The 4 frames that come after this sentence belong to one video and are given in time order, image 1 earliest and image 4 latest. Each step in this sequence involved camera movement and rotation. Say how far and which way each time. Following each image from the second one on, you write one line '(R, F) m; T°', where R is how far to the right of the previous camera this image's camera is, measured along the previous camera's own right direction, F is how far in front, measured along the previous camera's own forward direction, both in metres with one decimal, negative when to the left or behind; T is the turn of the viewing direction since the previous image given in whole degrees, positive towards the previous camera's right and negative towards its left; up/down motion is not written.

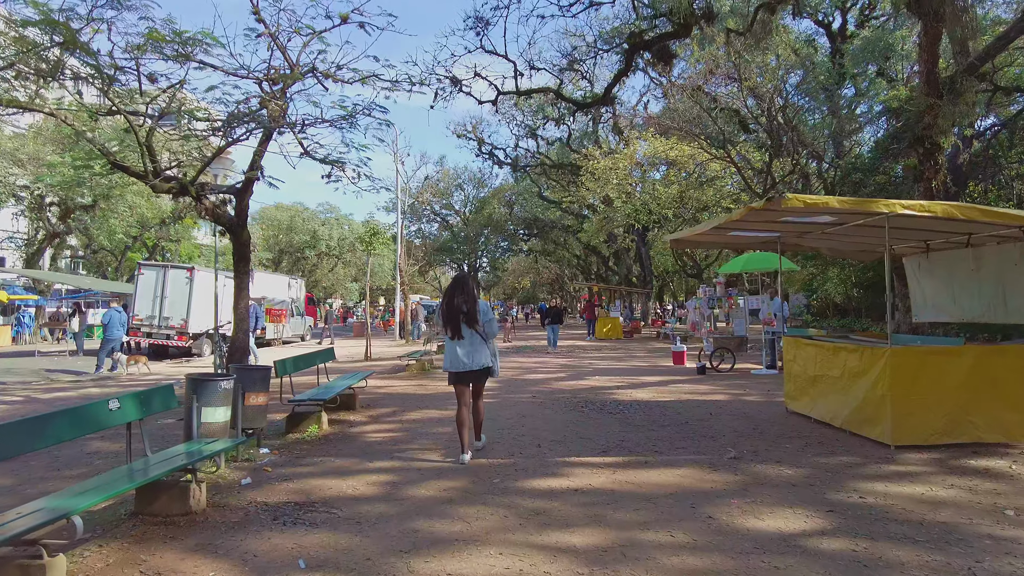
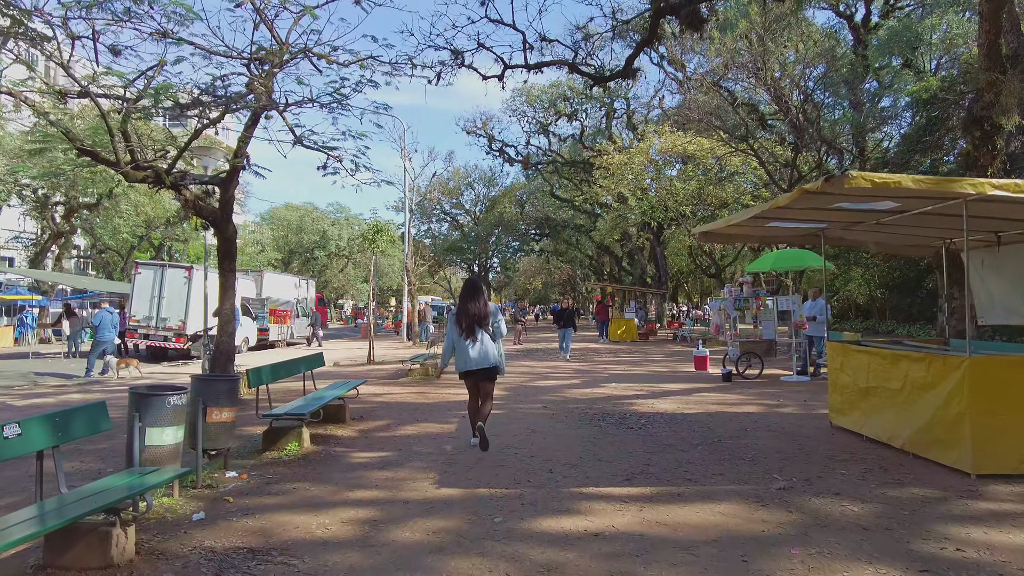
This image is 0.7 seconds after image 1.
(0.0, +0.9) m; -1°
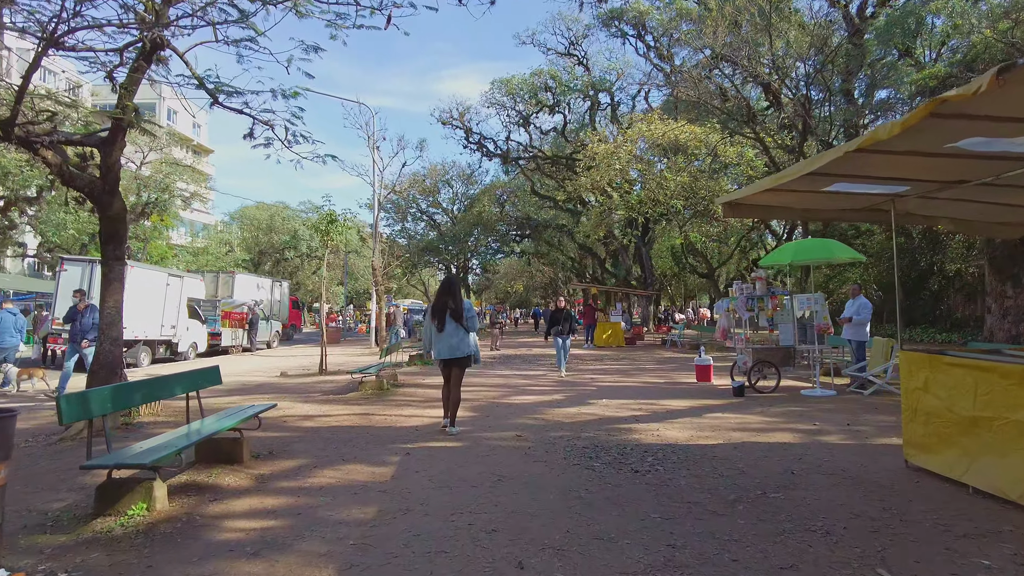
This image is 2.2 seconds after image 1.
(+0.2, +2.0) m; +2°
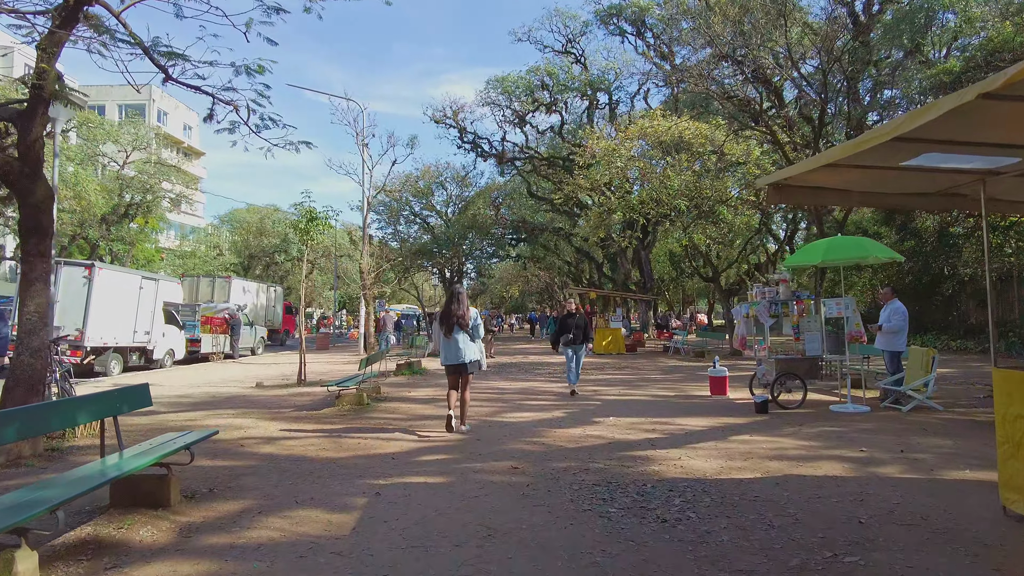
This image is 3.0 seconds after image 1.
(0.0, +1.1) m; 0°
